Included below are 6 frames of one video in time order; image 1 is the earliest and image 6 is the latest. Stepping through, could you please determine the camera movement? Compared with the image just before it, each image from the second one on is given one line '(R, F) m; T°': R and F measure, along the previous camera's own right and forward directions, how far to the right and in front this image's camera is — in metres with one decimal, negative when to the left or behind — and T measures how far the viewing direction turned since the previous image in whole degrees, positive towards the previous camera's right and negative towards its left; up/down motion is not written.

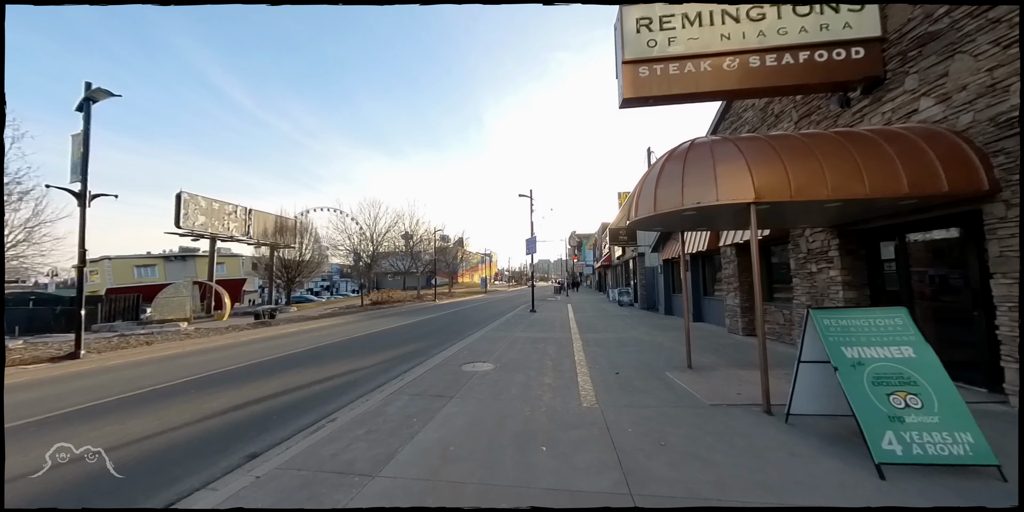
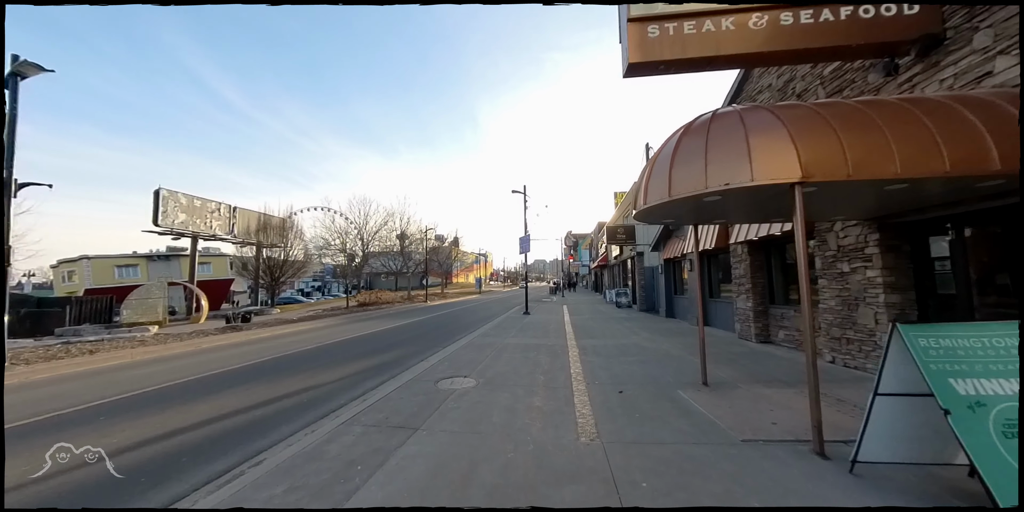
(+0.2, +1.2) m; +1°
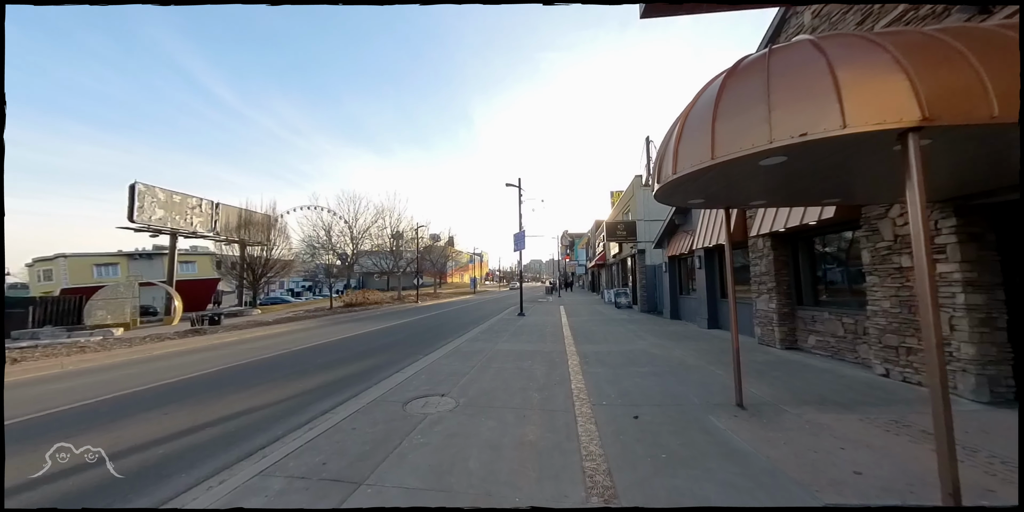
(+0.1, +1.3) m; +1°
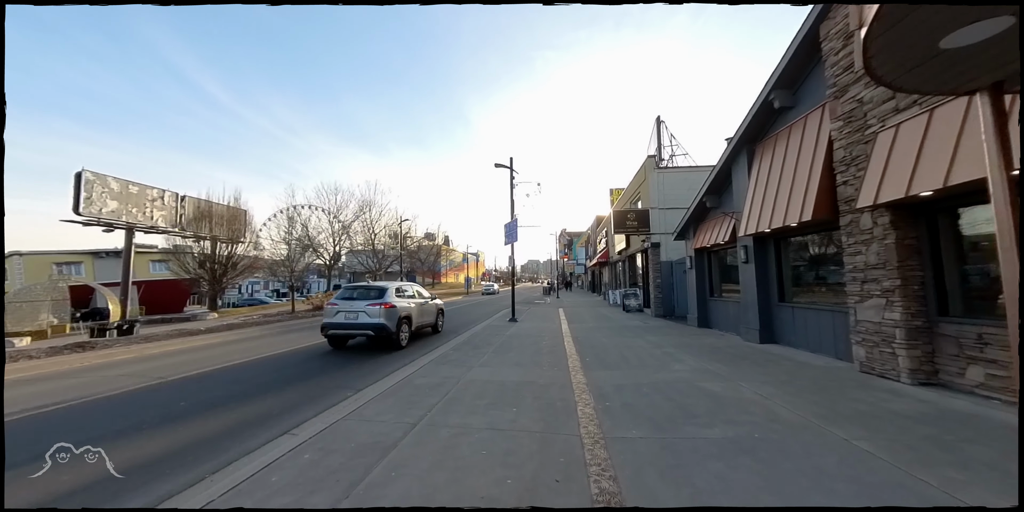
(+0.4, +3.3) m; 0°
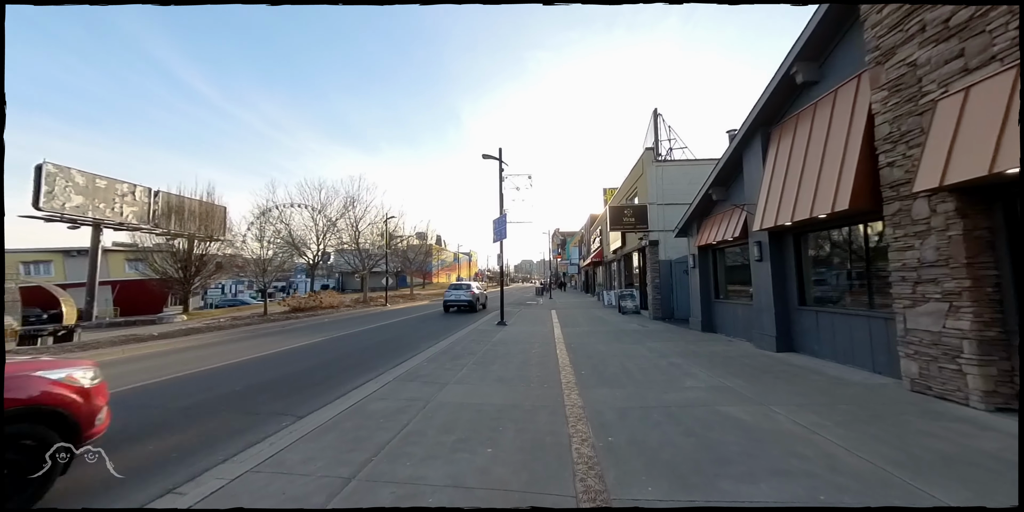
(+0.2, +1.2) m; +1°
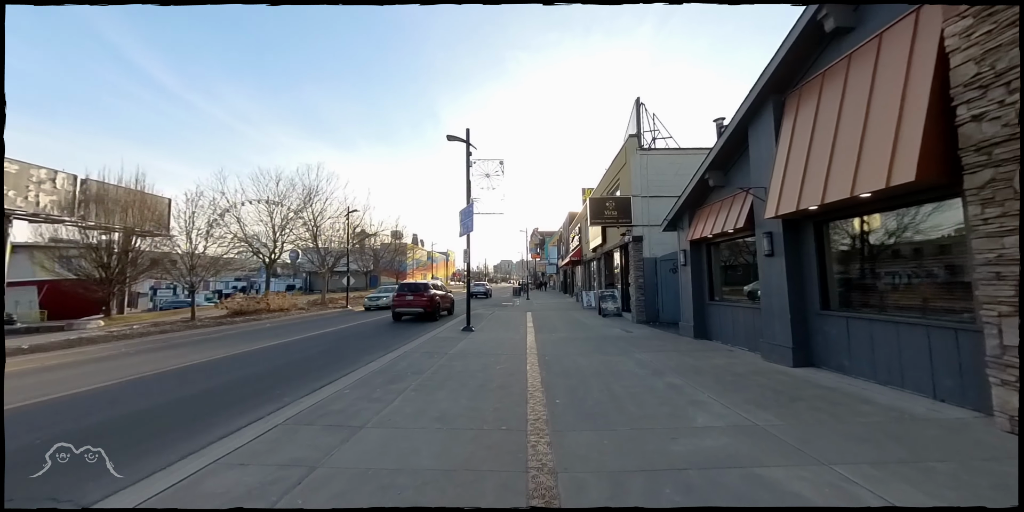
(+0.5, +1.9) m; +3°
